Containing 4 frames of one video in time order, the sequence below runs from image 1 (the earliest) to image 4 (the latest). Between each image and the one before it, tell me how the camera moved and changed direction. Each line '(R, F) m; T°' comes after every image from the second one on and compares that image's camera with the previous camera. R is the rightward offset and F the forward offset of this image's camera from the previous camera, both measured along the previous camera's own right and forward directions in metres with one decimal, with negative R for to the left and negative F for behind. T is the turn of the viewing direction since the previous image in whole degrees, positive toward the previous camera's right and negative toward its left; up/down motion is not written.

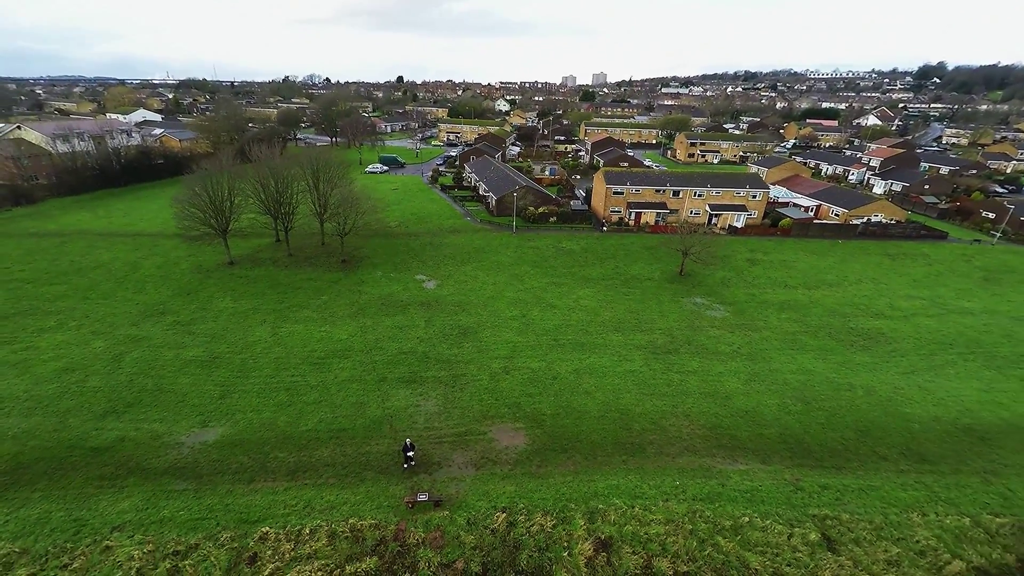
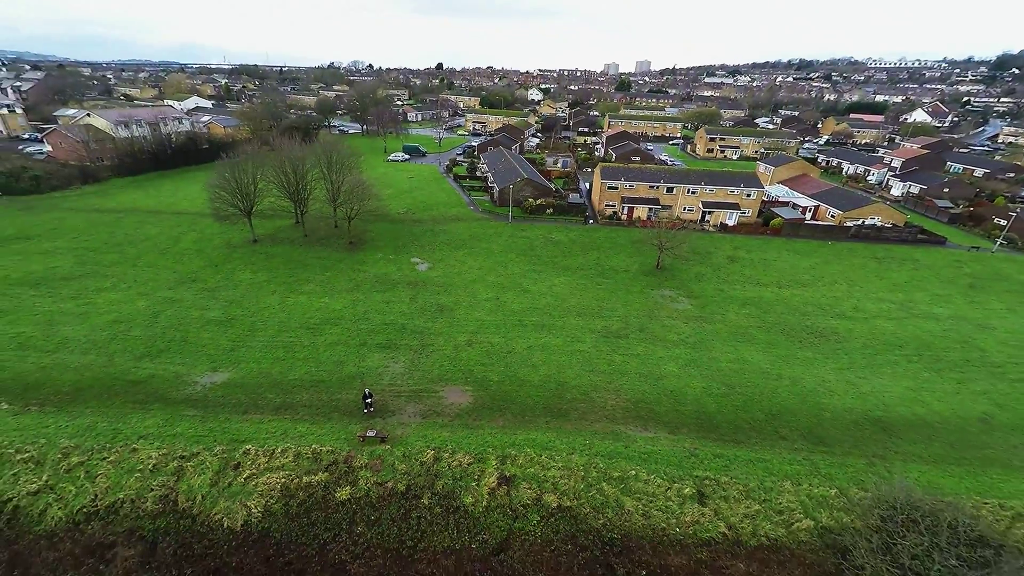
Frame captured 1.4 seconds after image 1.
(+3.4, -2.4) m; -4°
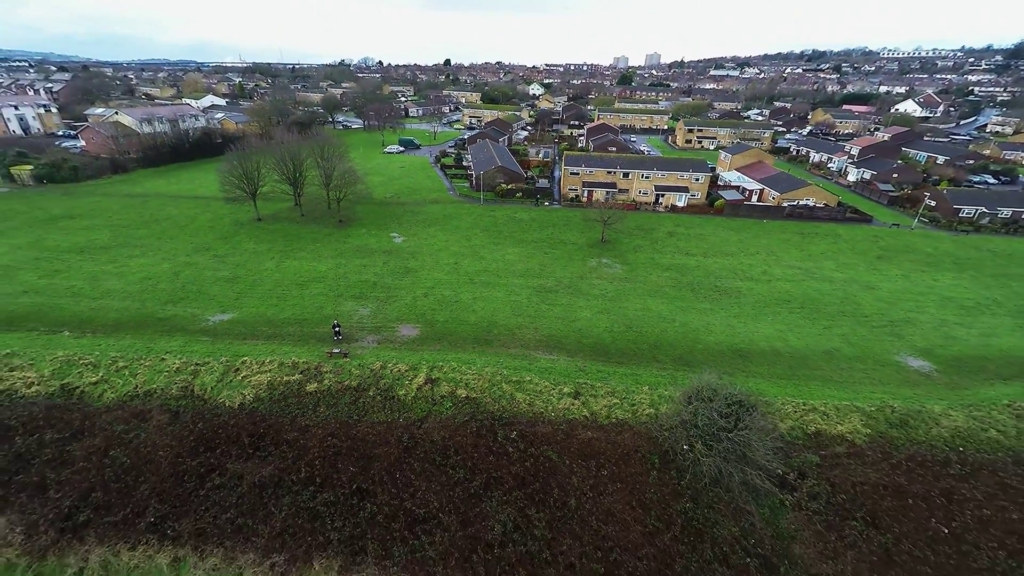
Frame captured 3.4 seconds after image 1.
(+3.9, -4.7) m; -2°
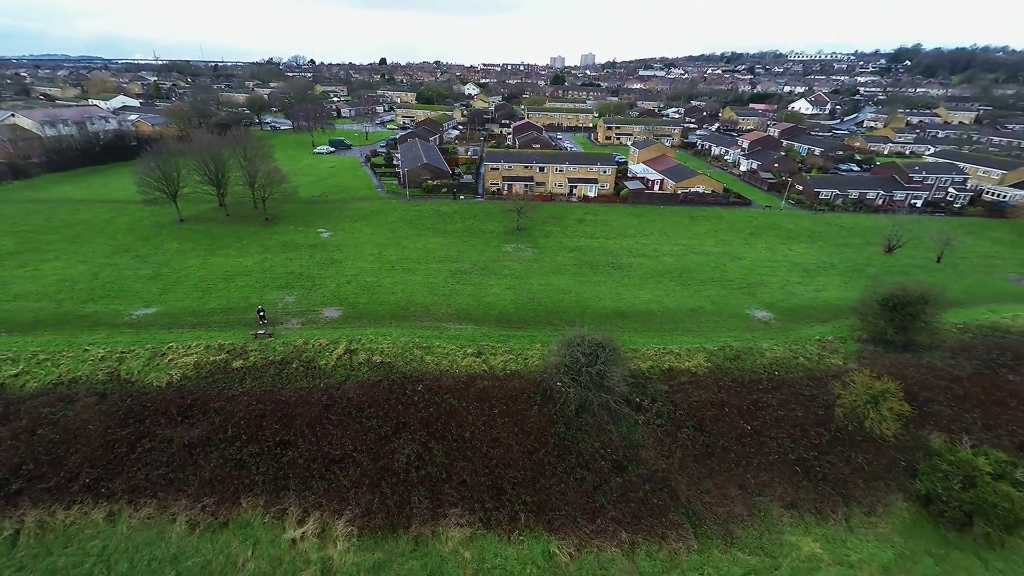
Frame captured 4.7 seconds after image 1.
(+2.3, -3.2) m; +6°
